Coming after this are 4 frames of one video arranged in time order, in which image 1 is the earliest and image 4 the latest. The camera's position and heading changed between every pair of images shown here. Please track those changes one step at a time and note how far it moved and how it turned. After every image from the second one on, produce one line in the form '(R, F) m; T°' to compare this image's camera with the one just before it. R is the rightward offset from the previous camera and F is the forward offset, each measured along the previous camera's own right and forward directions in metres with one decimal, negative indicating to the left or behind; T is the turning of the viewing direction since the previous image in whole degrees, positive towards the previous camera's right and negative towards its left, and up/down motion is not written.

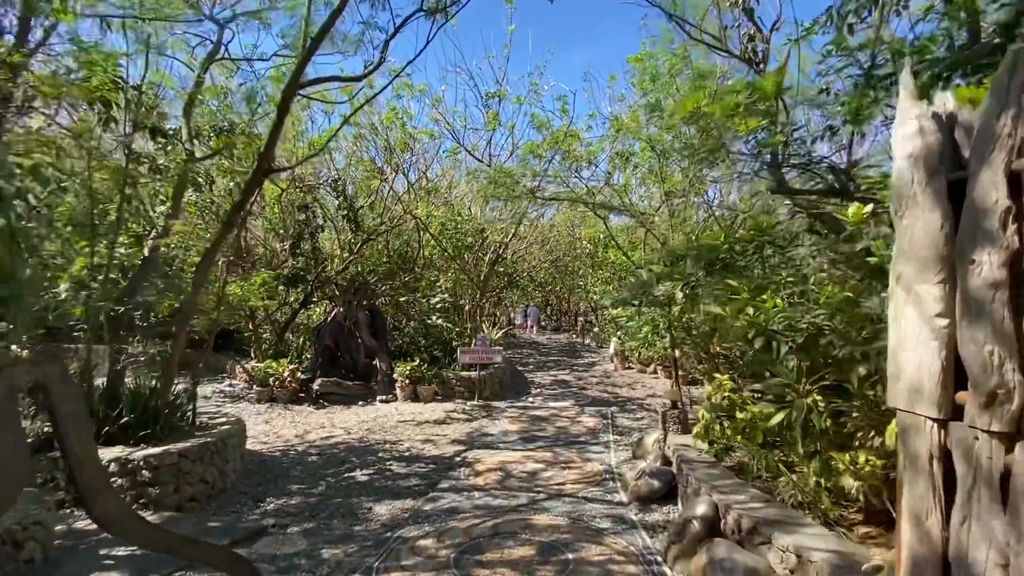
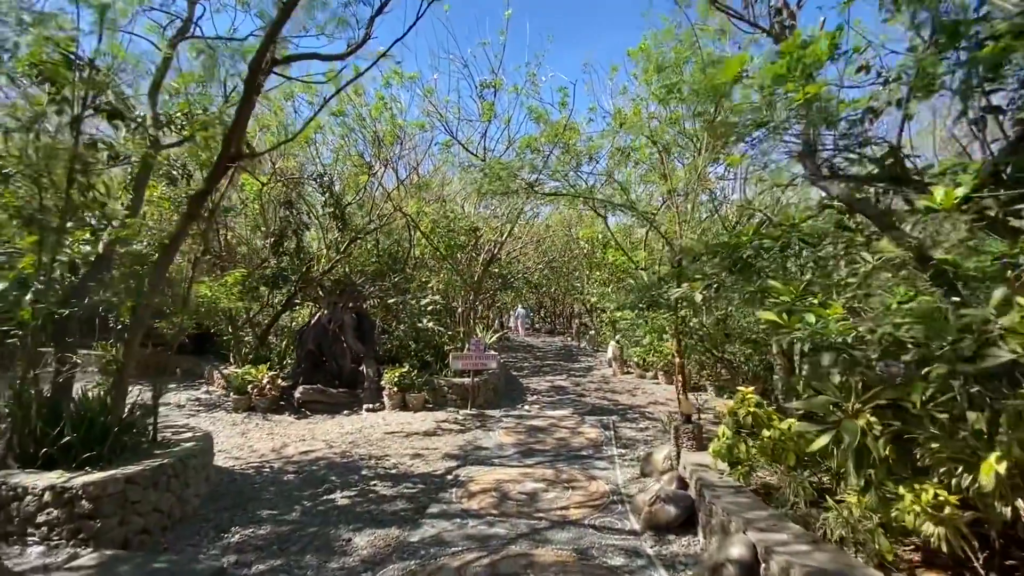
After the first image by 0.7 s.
(-0.1, +0.5) m; +1°
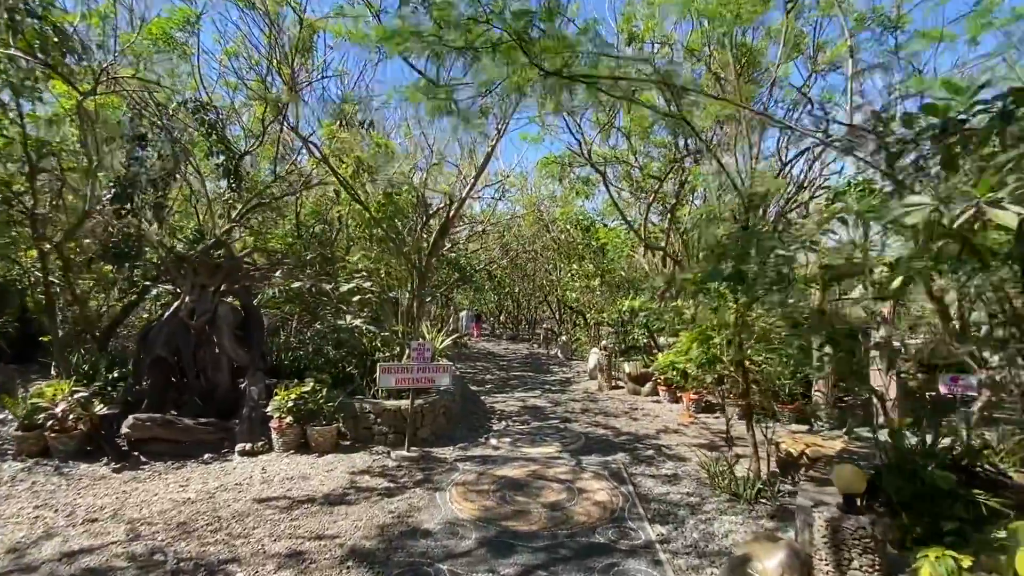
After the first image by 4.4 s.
(-0.1, +2.7) m; +5°
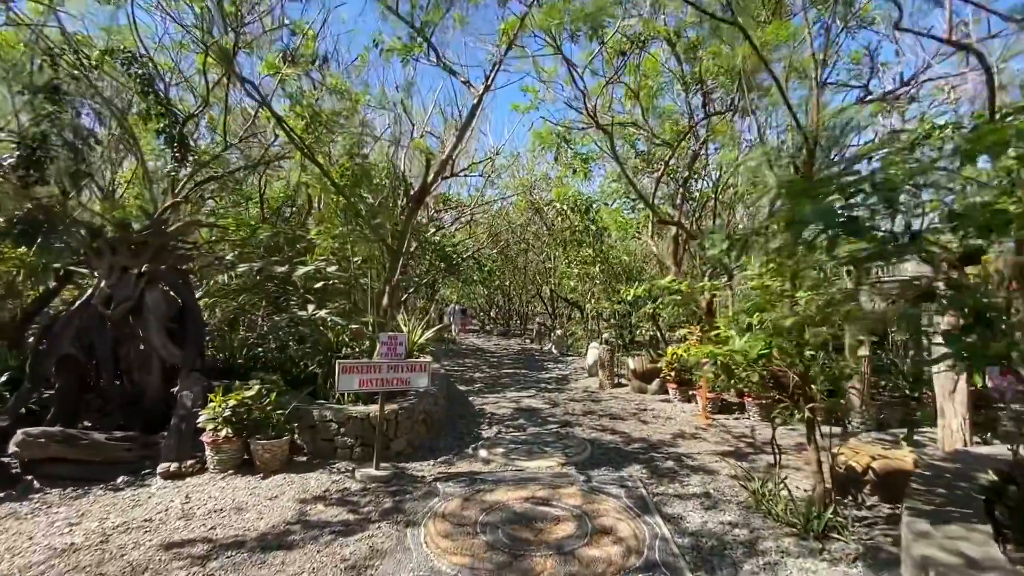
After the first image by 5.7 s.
(0.0, +1.0) m; +1°
